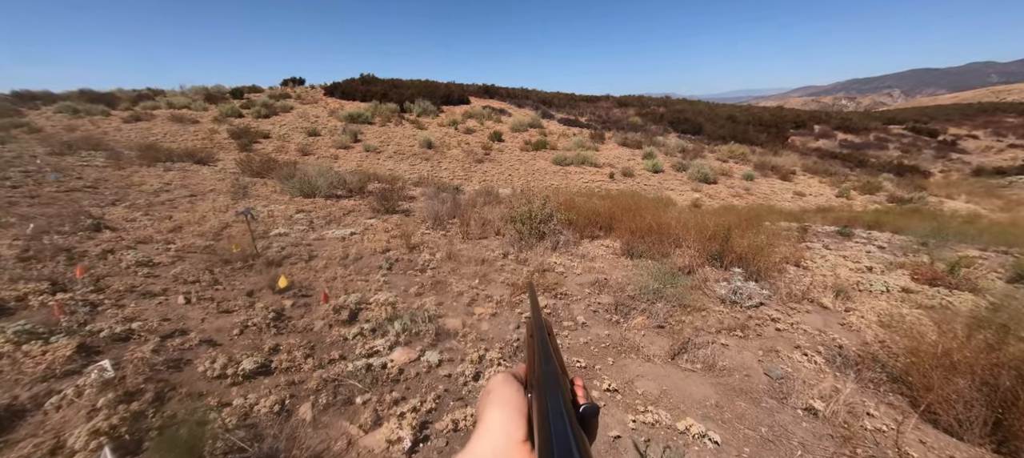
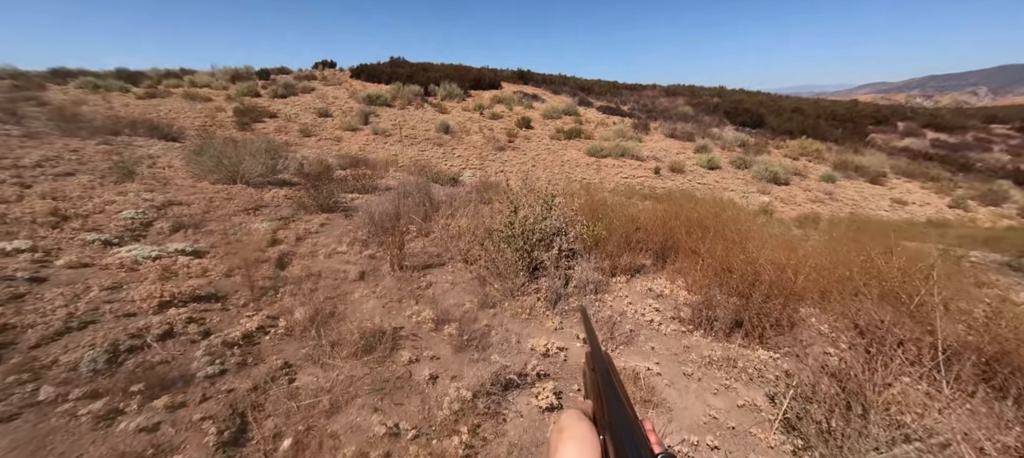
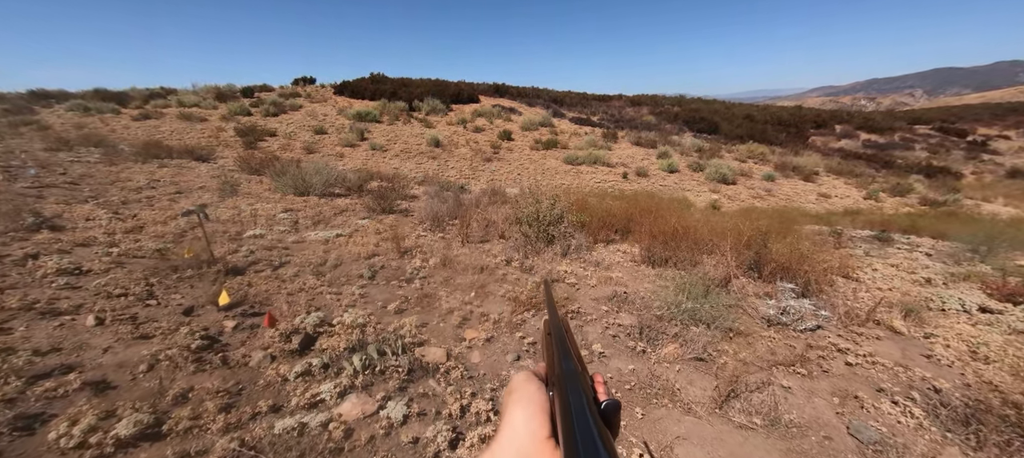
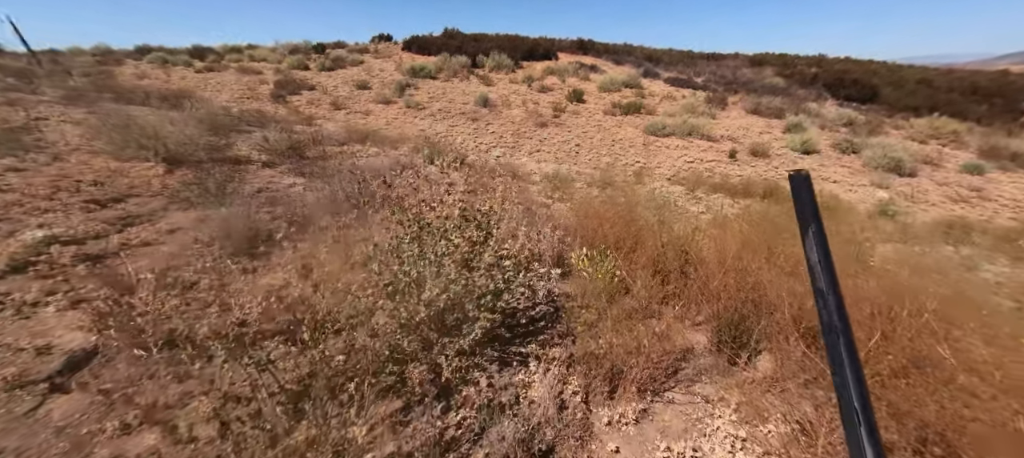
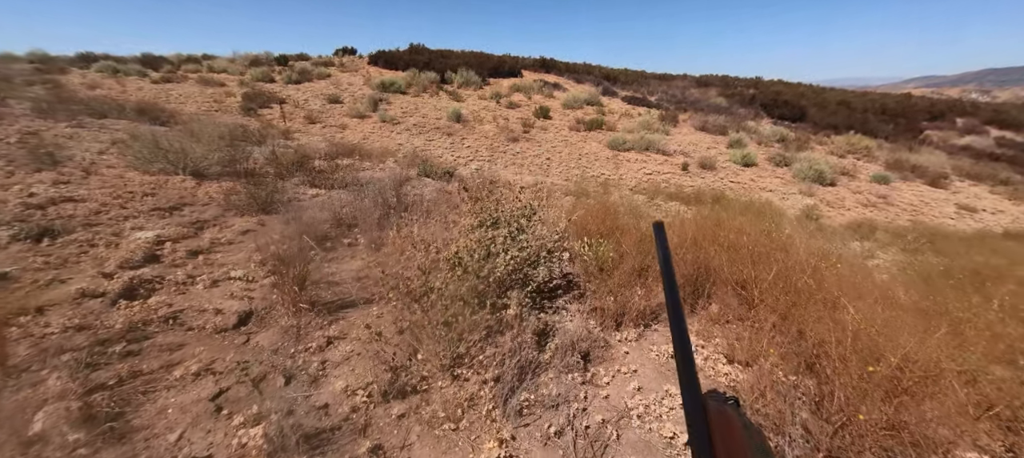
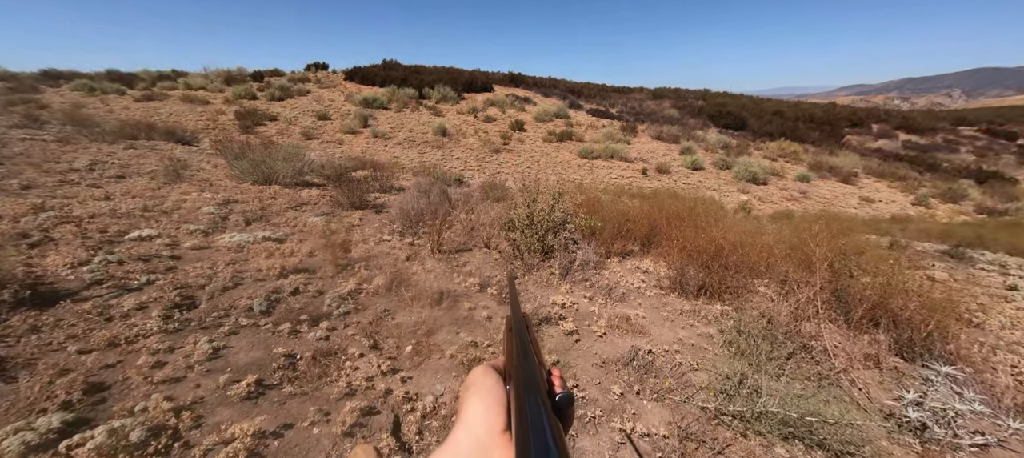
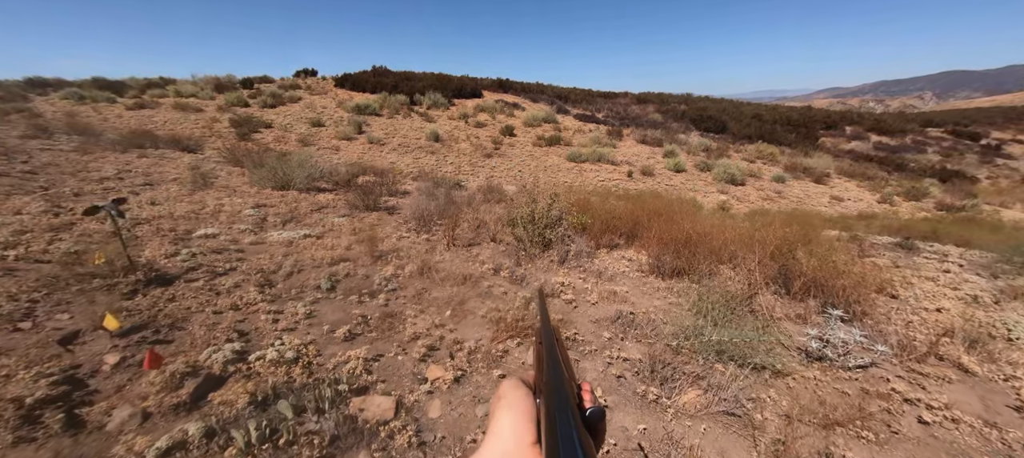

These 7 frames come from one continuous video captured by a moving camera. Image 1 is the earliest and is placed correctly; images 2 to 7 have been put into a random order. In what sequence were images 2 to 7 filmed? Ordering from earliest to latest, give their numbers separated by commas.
3, 7, 6, 2, 5, 4
